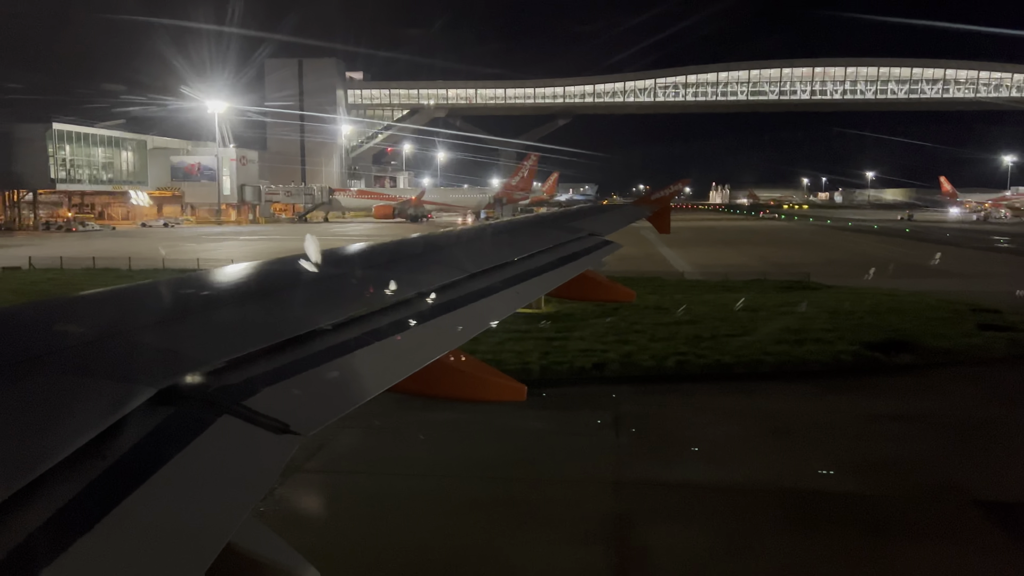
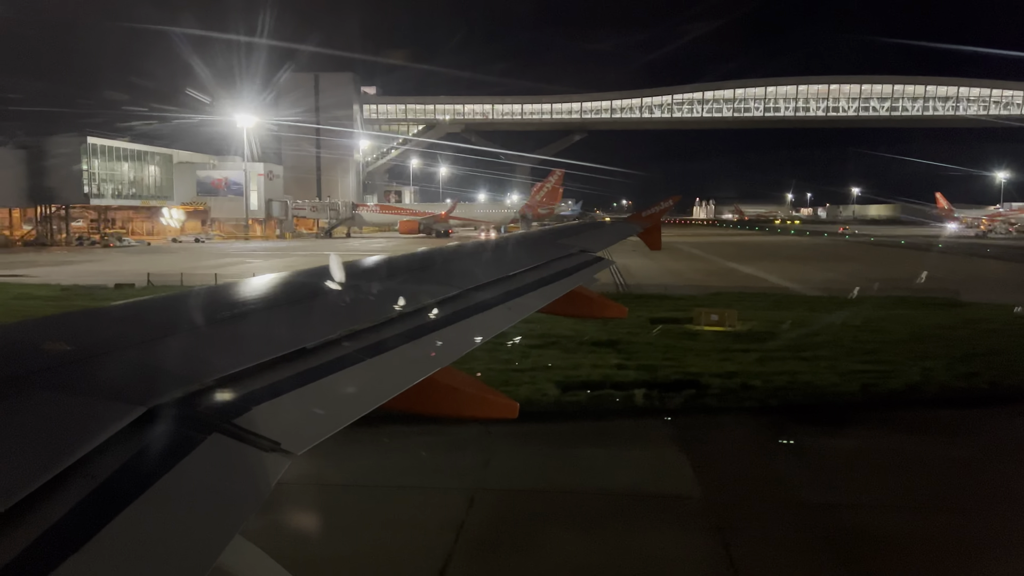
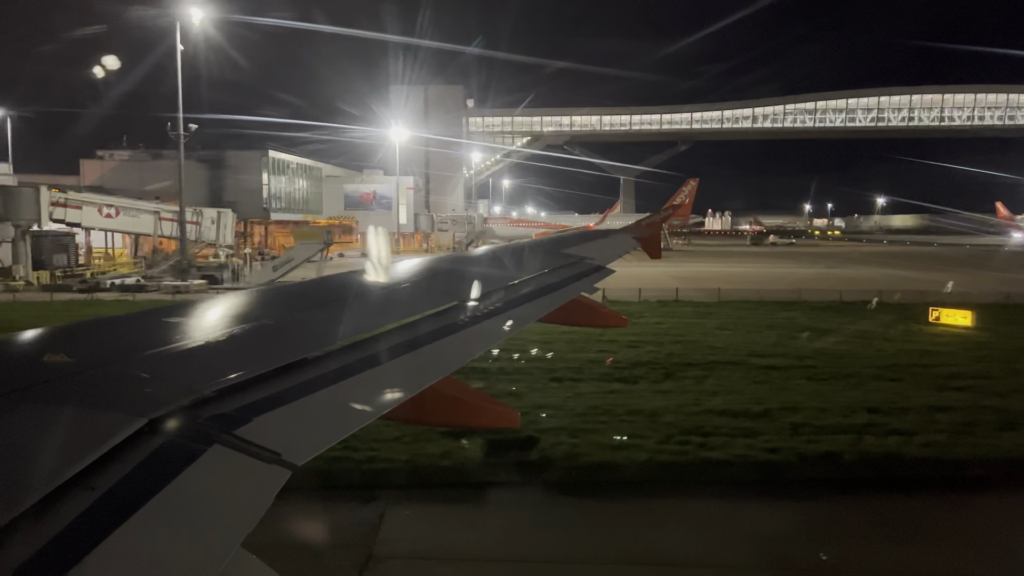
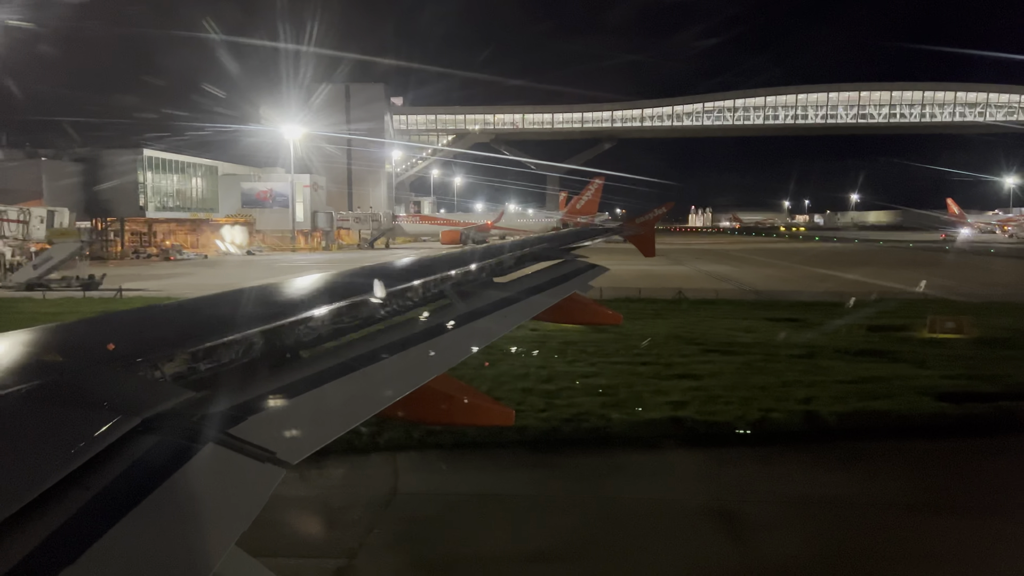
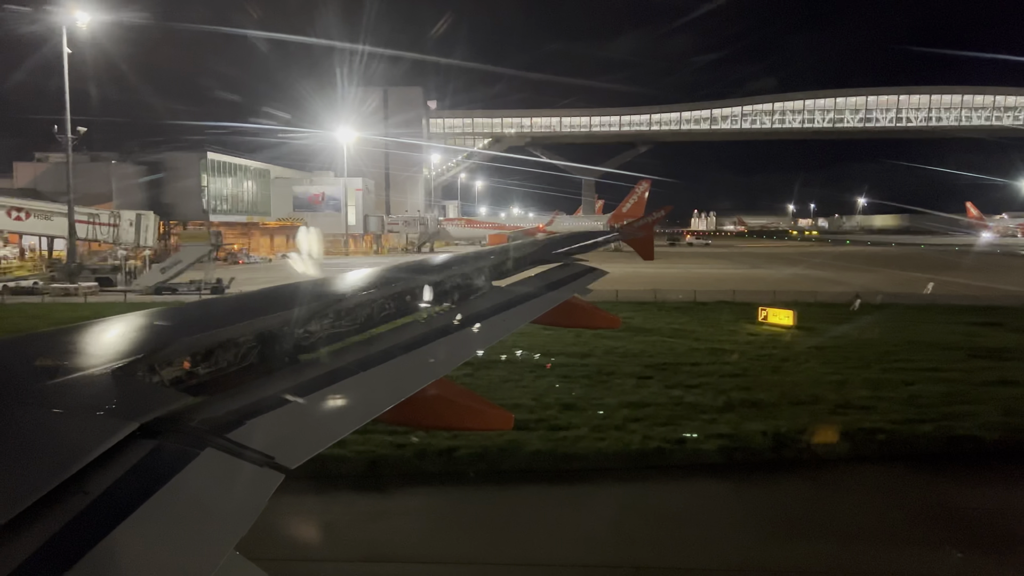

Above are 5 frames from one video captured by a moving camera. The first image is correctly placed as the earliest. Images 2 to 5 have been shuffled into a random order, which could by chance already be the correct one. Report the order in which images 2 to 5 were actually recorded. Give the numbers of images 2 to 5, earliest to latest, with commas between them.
2, 4, 5, 3
